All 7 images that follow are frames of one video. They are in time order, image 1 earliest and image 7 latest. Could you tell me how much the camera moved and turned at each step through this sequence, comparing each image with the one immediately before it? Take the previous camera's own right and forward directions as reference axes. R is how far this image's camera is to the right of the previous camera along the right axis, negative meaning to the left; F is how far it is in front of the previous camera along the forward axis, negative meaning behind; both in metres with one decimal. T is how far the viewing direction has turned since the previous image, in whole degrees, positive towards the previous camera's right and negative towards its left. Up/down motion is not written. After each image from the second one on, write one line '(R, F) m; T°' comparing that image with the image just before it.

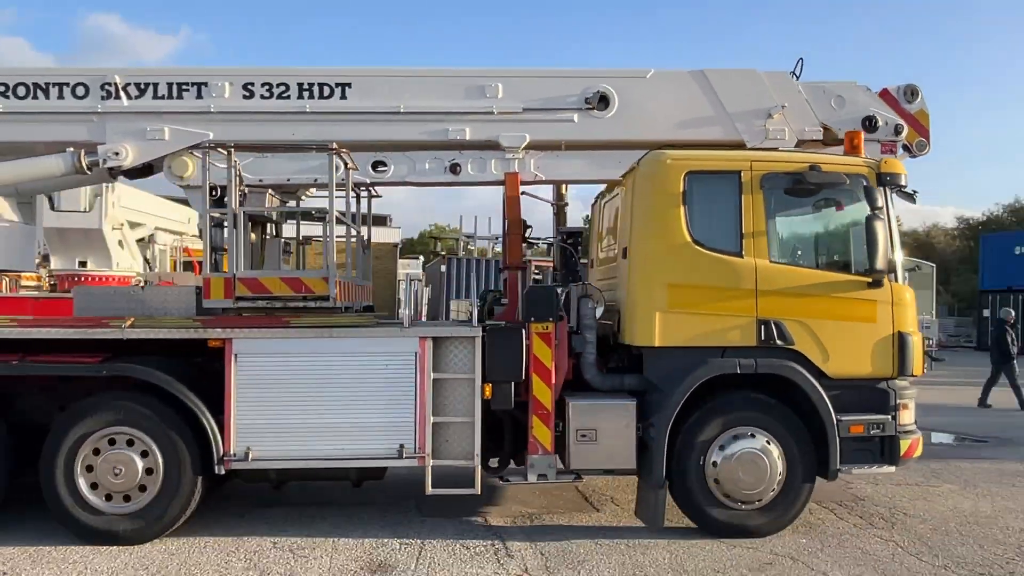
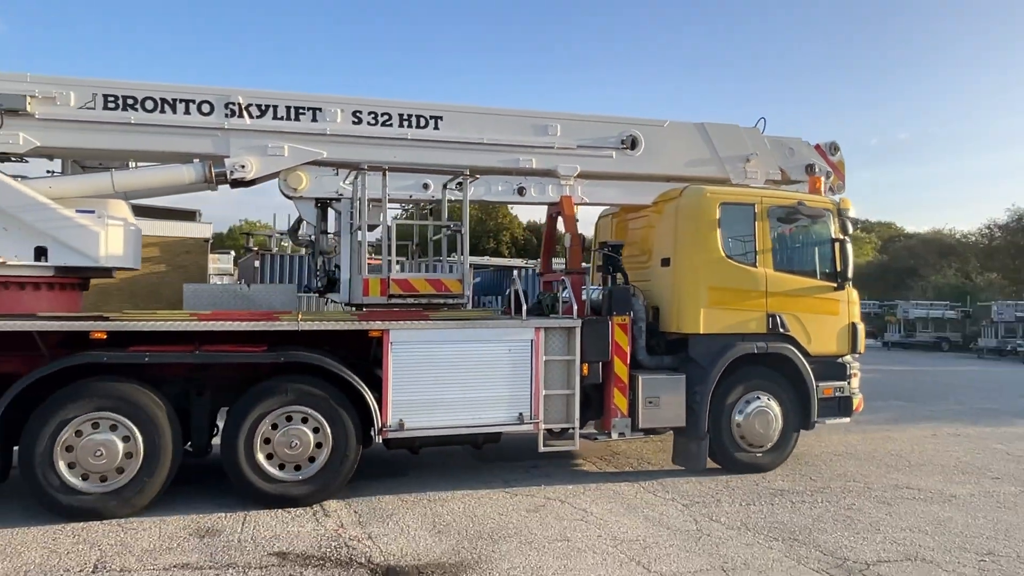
(-2.2, -1.0) m; +13°
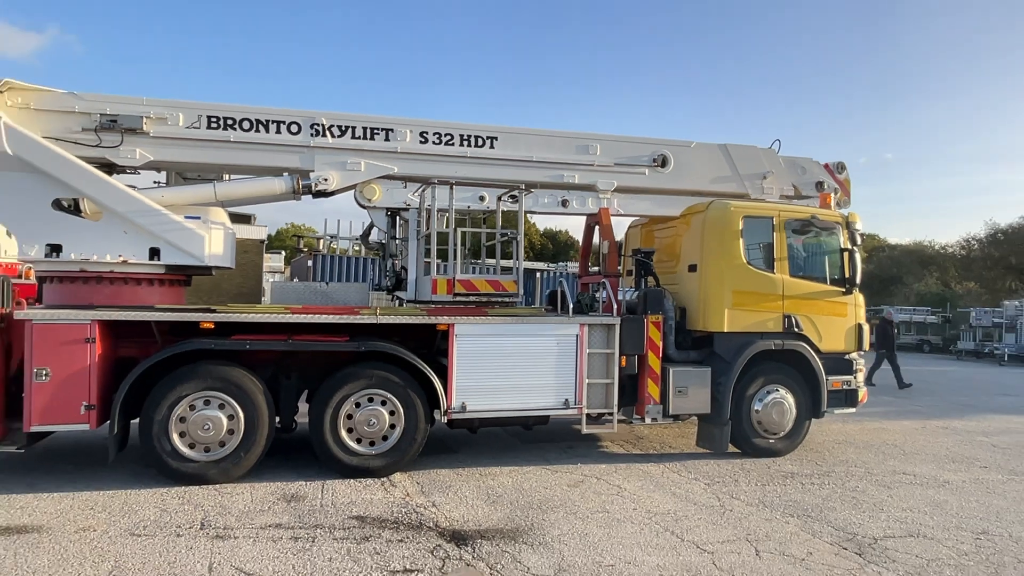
(-0.5, -0.8) m; 0°
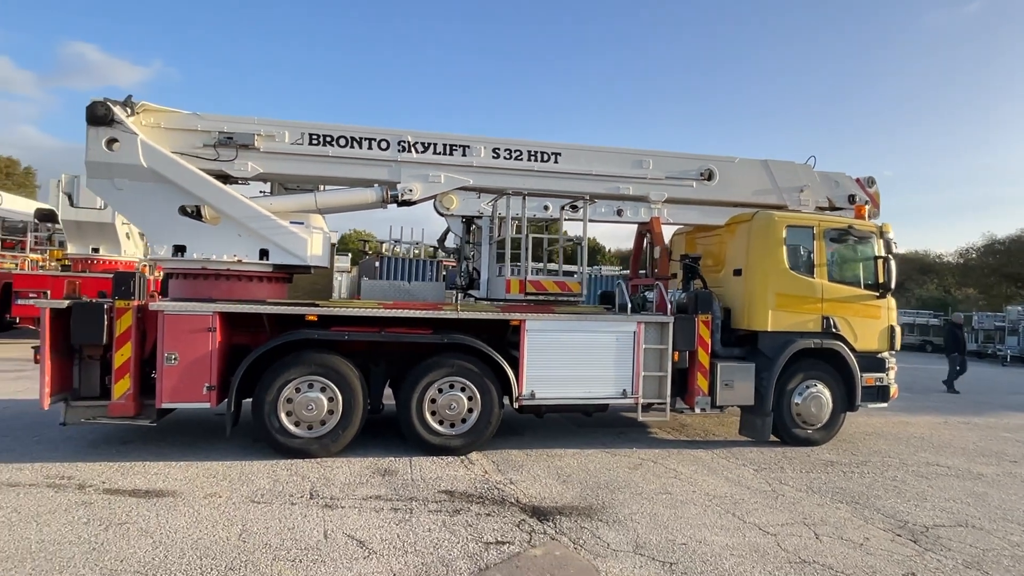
(-0.6, -0.7) m; -1°
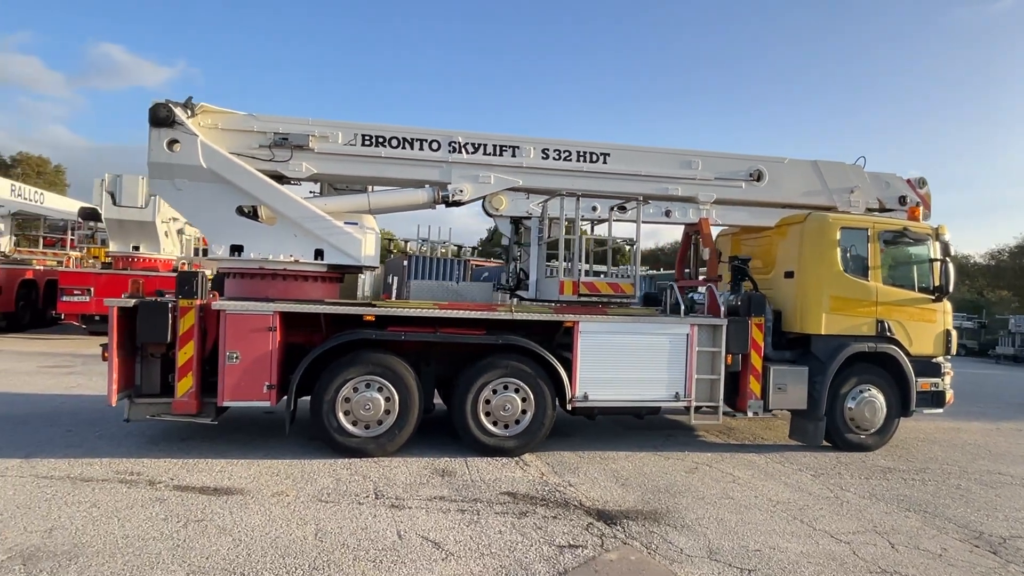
(-0.5, 0.0) m; -1°
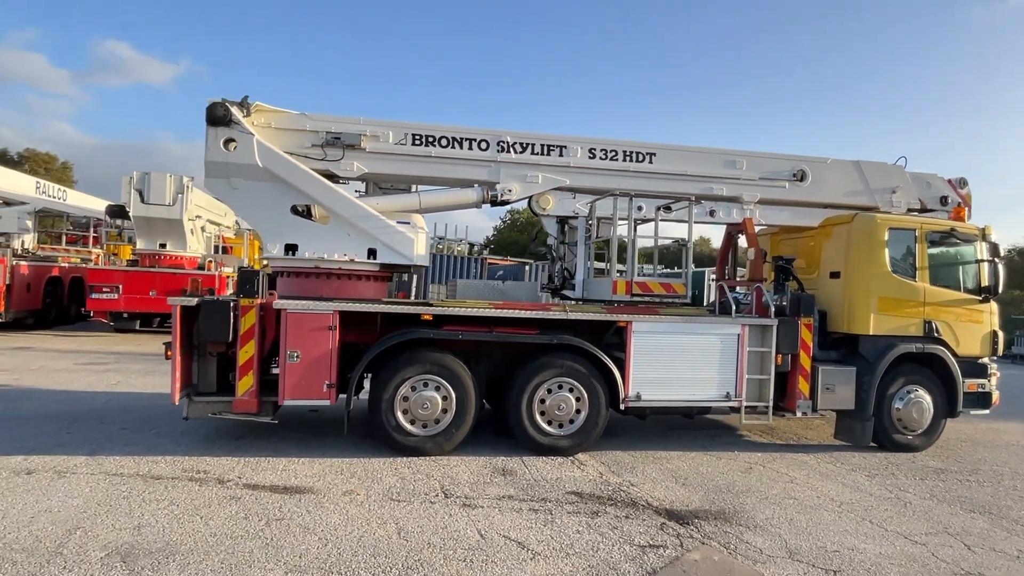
(-0.6, 0.0) m; 0°
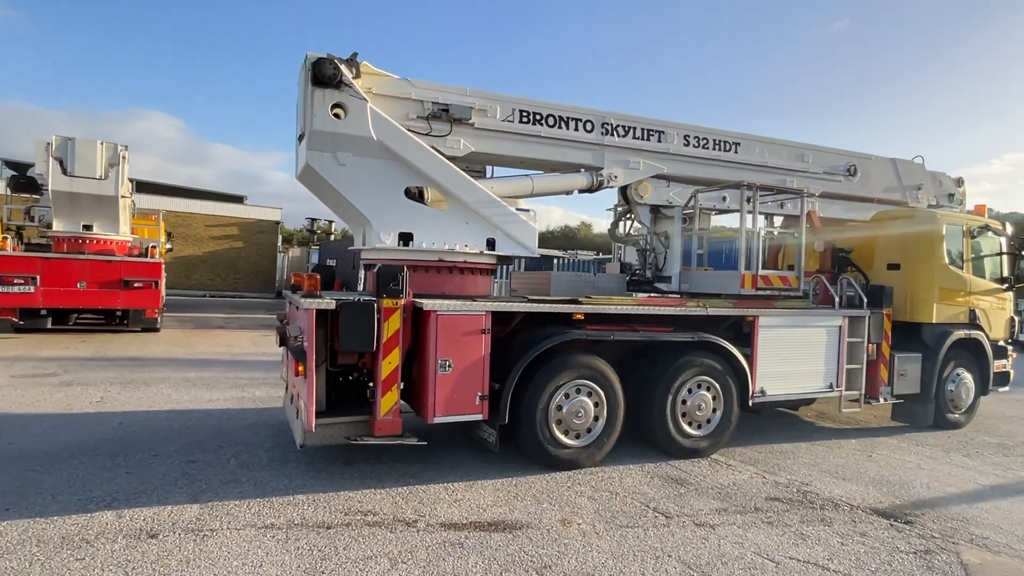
(-2.9, +1.0) m; +13°
